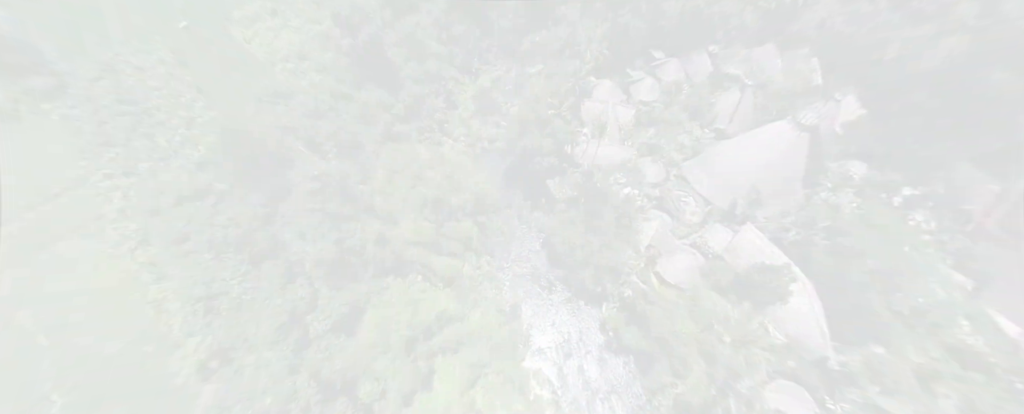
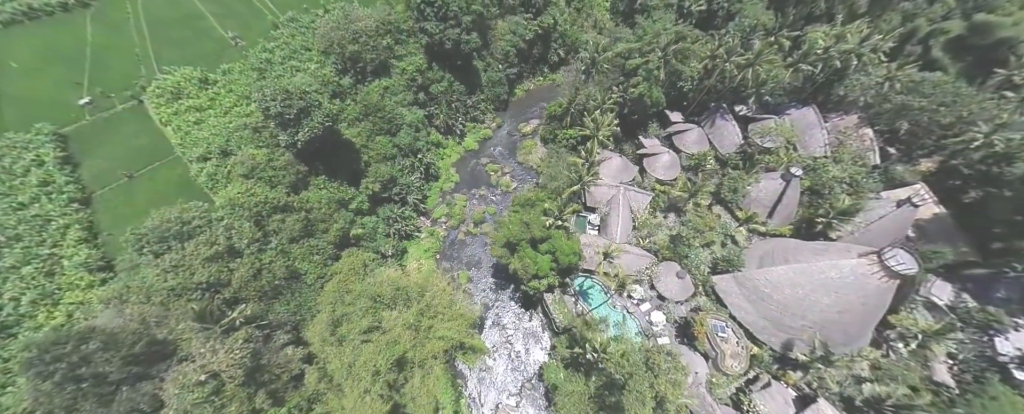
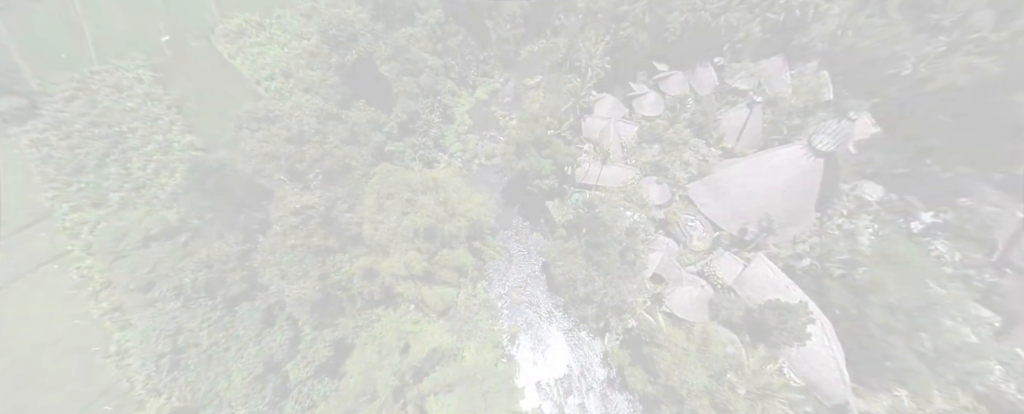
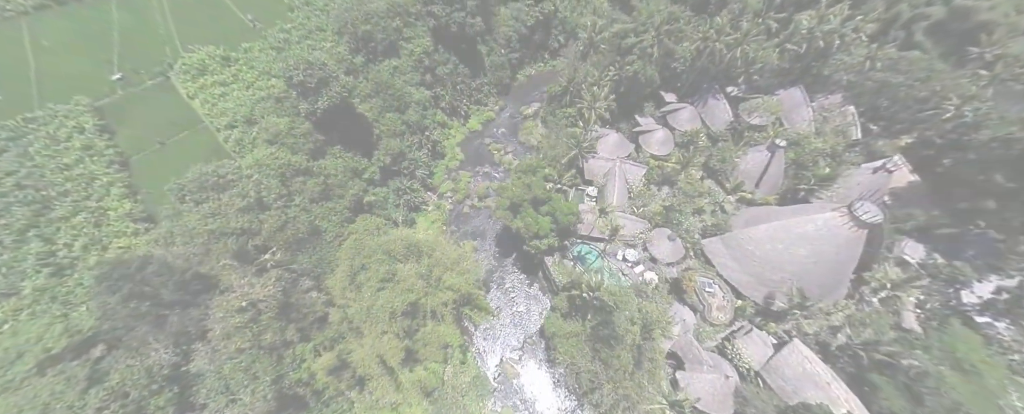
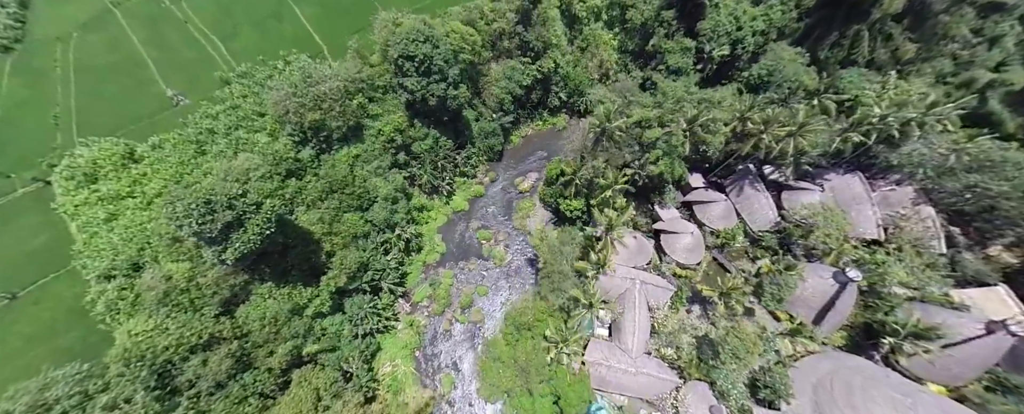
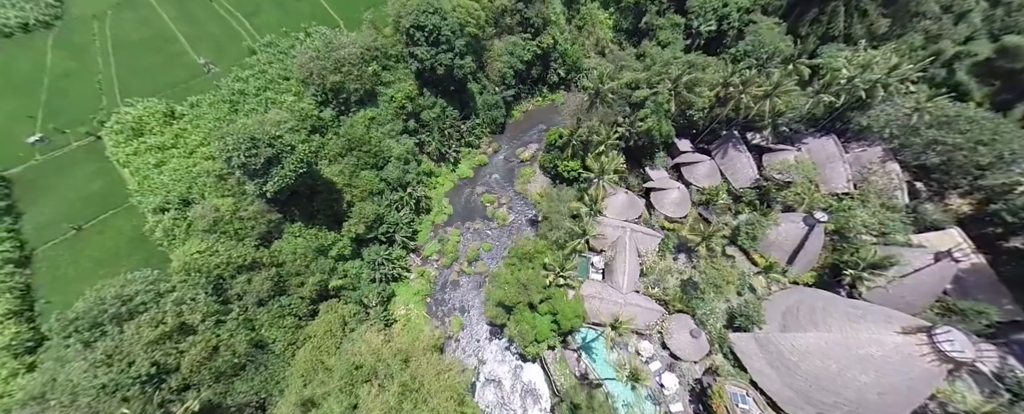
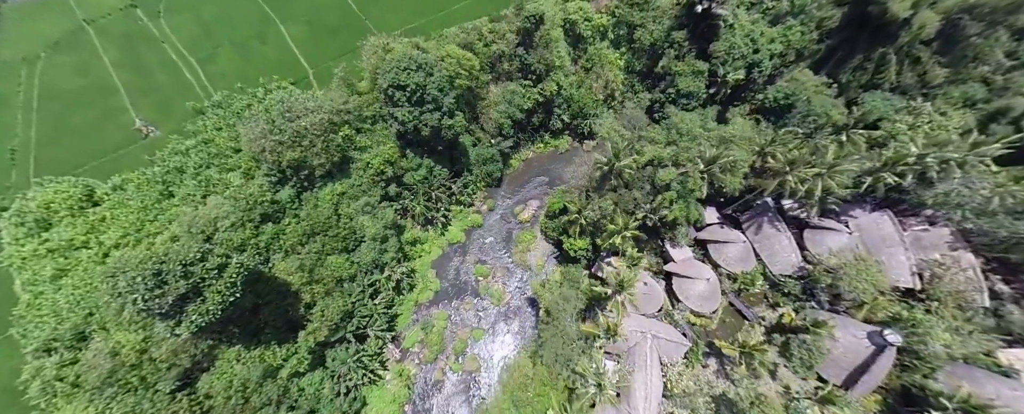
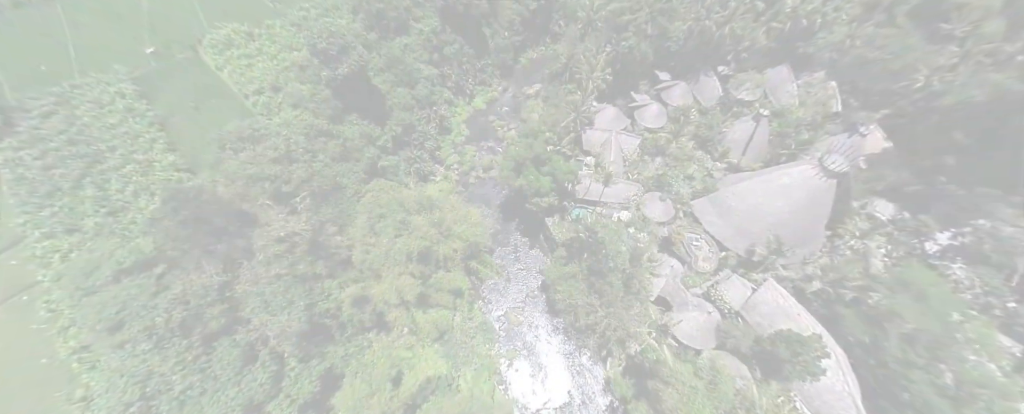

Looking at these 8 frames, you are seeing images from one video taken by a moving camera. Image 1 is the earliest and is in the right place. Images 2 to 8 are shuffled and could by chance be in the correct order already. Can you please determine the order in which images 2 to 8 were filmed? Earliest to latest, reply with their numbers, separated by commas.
3, 8, 4, 2, 6, 5, 7
